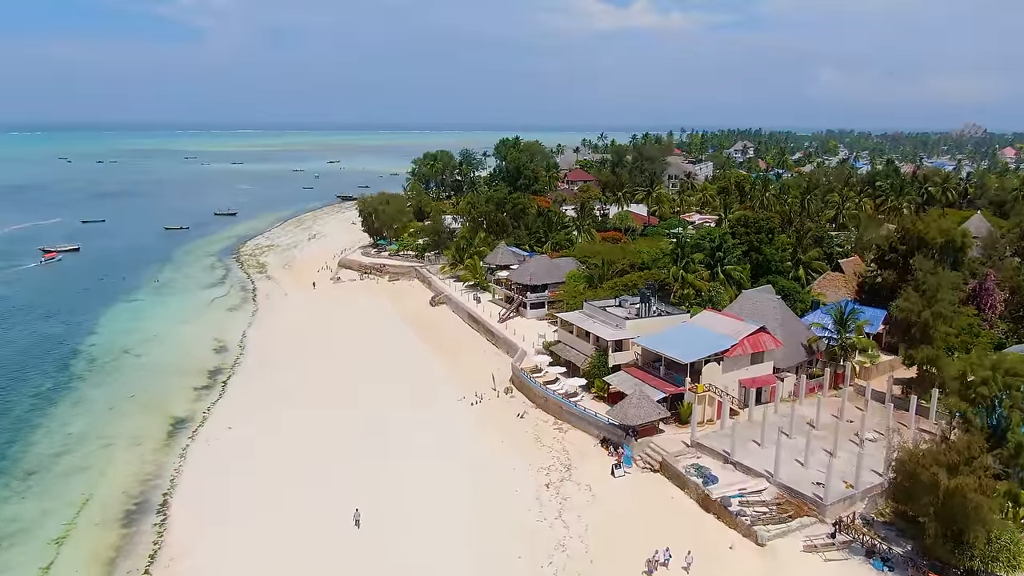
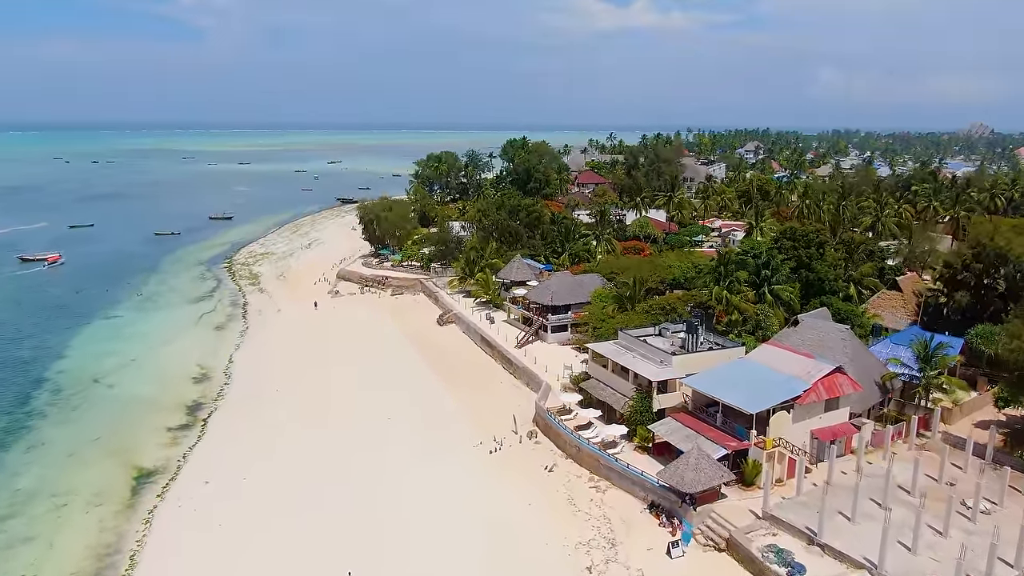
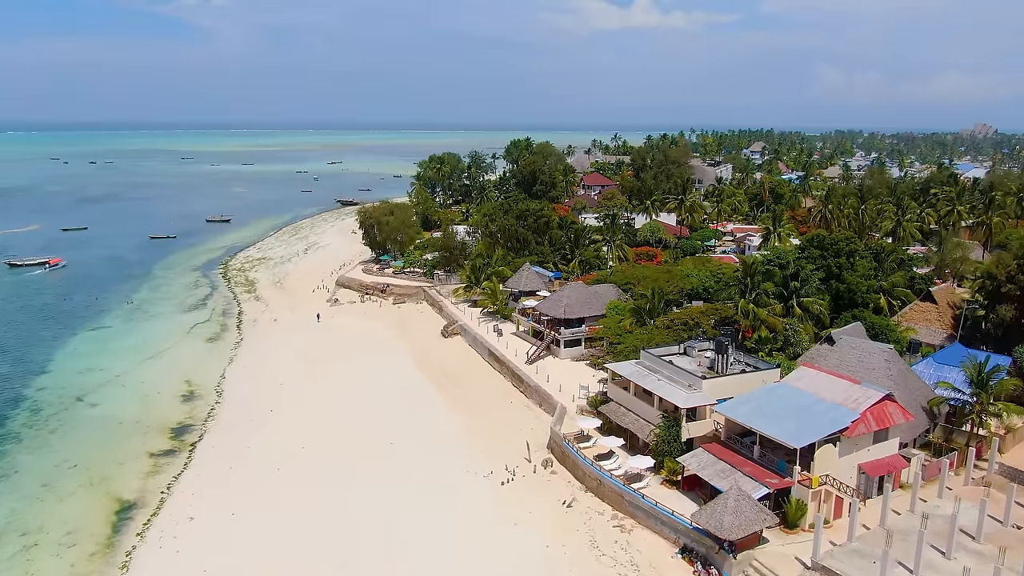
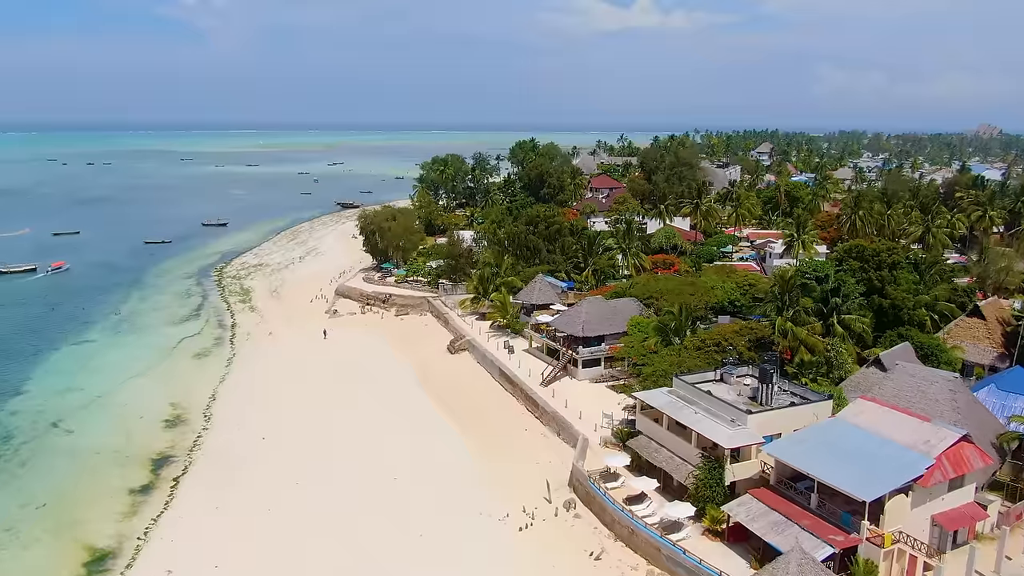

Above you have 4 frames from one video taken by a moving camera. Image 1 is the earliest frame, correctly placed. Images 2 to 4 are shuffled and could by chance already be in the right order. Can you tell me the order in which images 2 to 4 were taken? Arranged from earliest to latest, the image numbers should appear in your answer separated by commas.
2, 3, 4
